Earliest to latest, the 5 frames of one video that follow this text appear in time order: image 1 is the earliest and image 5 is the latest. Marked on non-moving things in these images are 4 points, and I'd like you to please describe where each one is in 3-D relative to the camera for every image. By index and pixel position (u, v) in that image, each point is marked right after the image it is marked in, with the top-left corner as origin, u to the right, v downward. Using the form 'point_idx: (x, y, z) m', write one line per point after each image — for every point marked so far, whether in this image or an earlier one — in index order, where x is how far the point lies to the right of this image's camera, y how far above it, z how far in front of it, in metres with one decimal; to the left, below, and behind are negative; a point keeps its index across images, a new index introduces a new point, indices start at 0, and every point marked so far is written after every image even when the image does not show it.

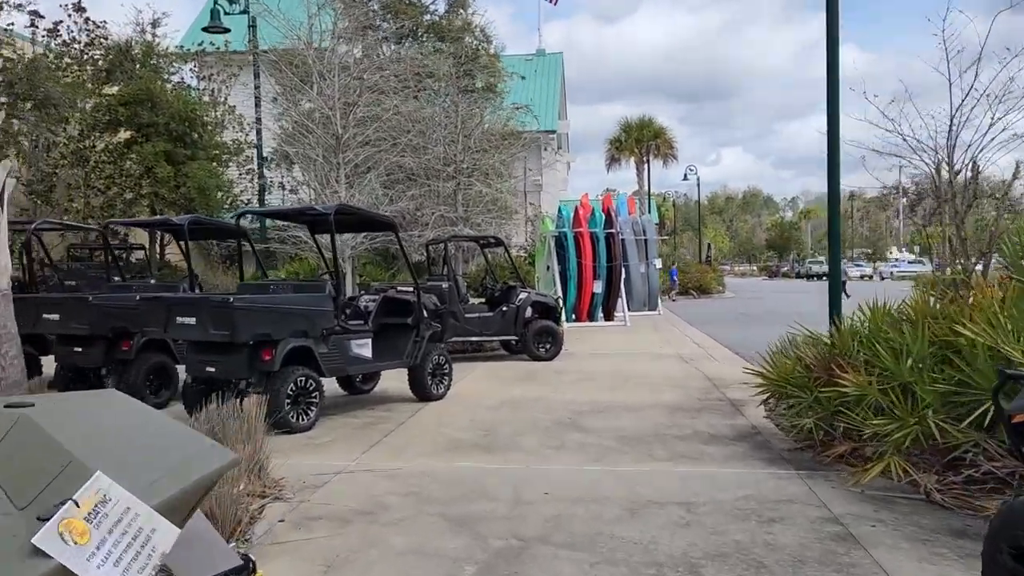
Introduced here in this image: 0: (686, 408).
0: (+1.9, -1.3, +8.6) m
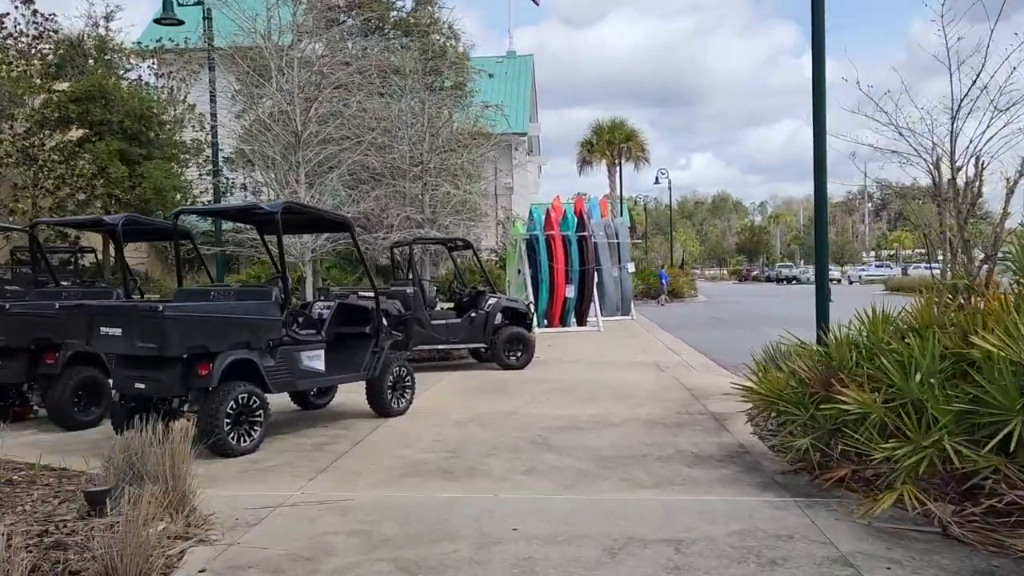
0: (+1.6, -1.4, +8.0) m
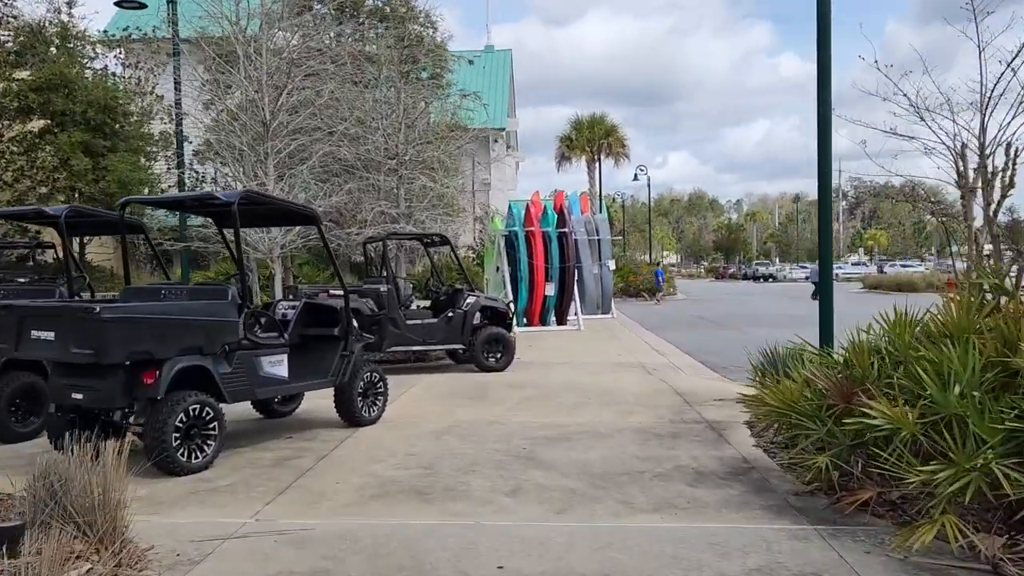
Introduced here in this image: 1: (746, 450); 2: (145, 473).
0: (+1.4, -1.4, +7.4) m
1: (+2.0, -1.4, +6.6) m
2: (-2.9, -1.5, +6.2) m
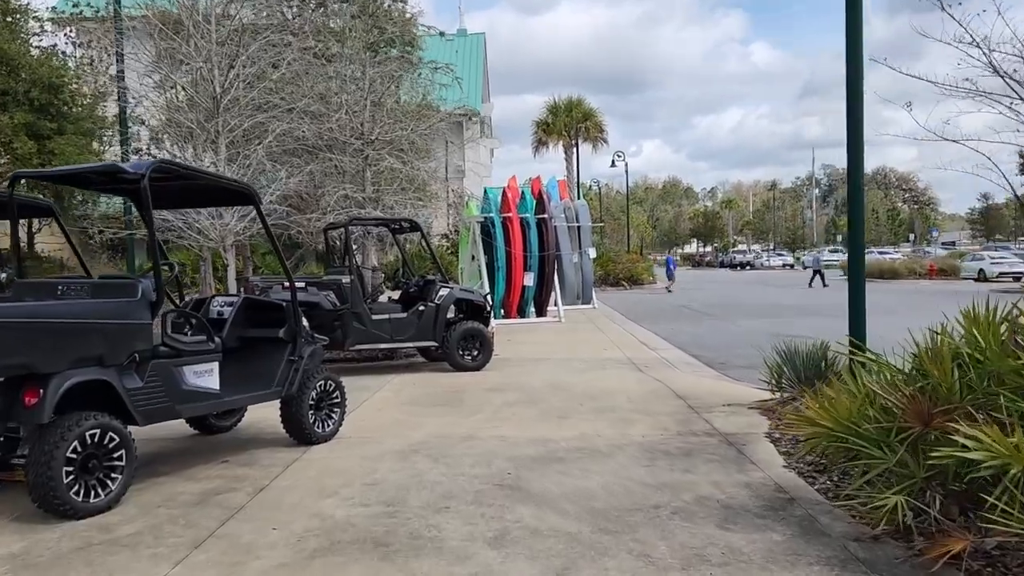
0: (+1.3, -1.3, +6.2) m
1: (+1.9, -1.3, +5.4) m
2: (-3.0, -1.4, +4.9) m
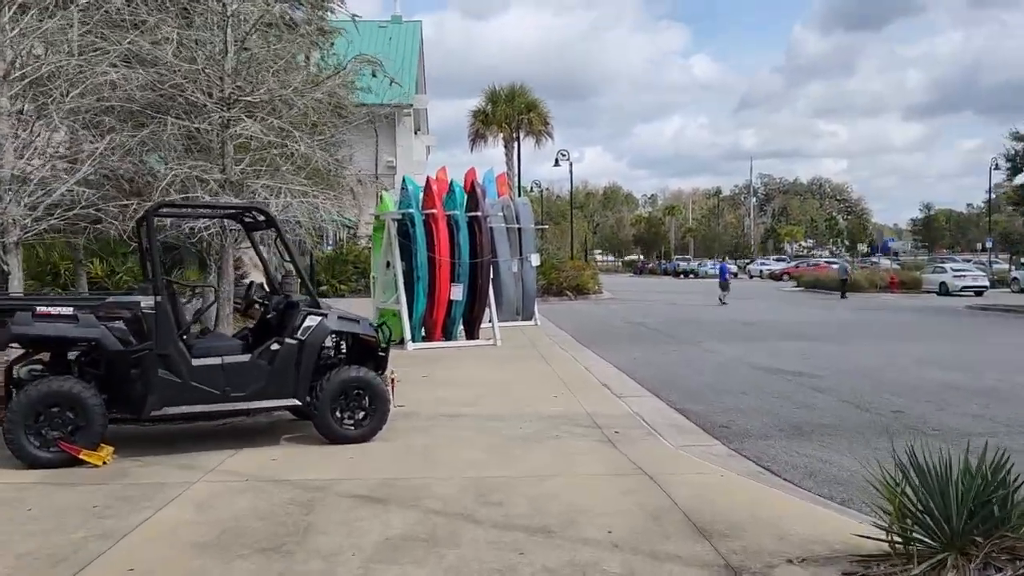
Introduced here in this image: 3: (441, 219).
0: (+0.7, -1.6, +2.4) m
1: (+1.4, -1.6, +1.7) m
2: (-3.4, -1.6, +0.7) m
3: (-1.4, +1.4, +15.6) m
